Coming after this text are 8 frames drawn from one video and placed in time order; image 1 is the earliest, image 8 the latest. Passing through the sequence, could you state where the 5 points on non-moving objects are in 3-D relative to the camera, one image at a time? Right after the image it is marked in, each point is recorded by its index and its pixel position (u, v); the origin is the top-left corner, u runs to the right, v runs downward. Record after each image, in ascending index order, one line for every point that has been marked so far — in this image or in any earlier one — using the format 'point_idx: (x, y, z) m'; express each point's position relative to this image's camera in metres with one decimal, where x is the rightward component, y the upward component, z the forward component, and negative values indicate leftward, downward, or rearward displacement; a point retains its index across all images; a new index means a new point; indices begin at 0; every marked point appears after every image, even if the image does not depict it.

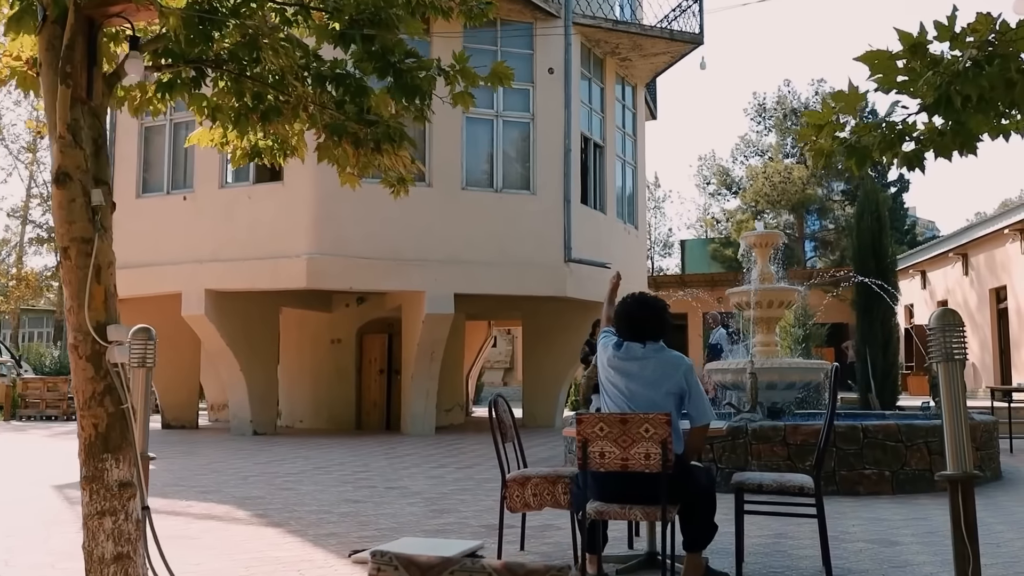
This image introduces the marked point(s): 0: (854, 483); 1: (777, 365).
0: (+2.6, -1.5, +7.3) m
1: (+2.5, -0.7, +9.2) m
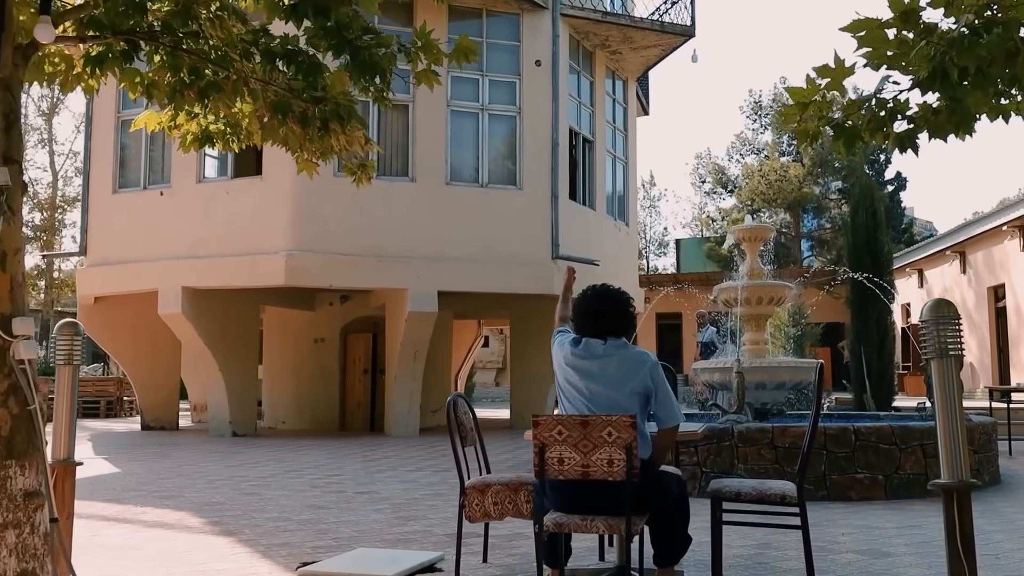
0: (+2.4, -1.5, +6.9) m
1: (+2.3, -0.7, +8.8) m
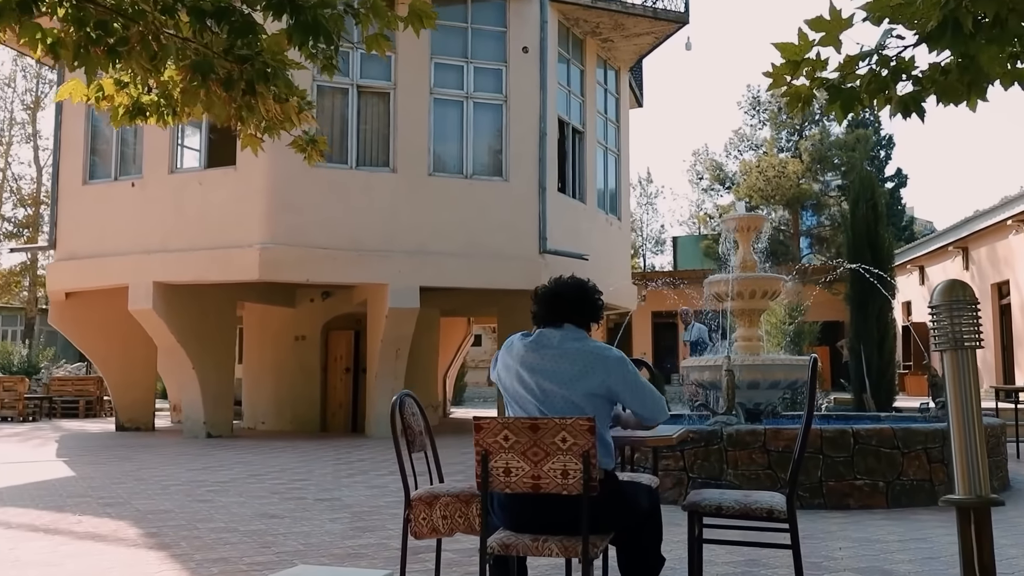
0: (+2.2, -1.4, +6.4) m
1: (+2.1, -0.6, +8.3) m
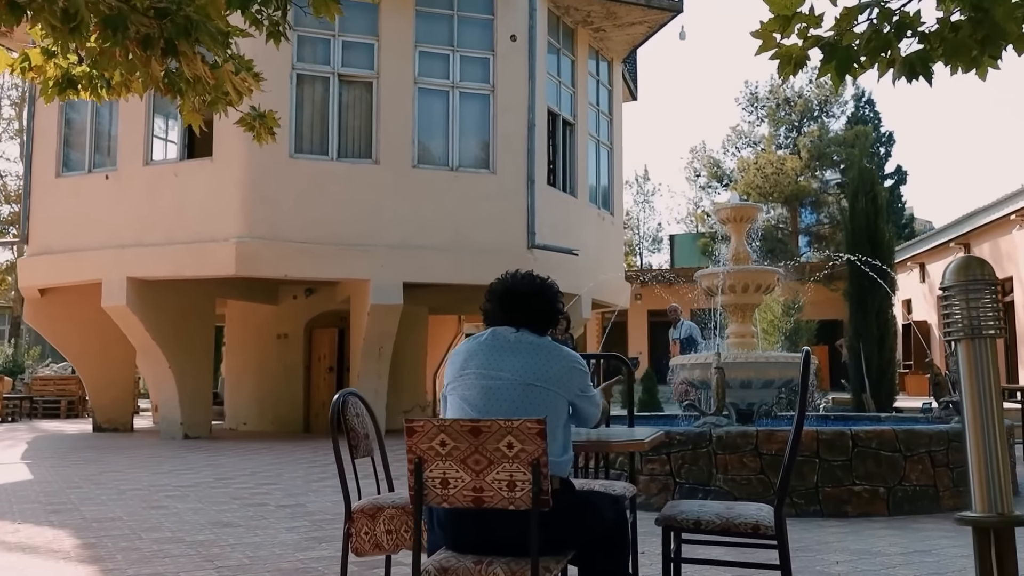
0: (+2.1, -1.3, +5.9) m
1: (+2.0, -0.6, +7.9) m
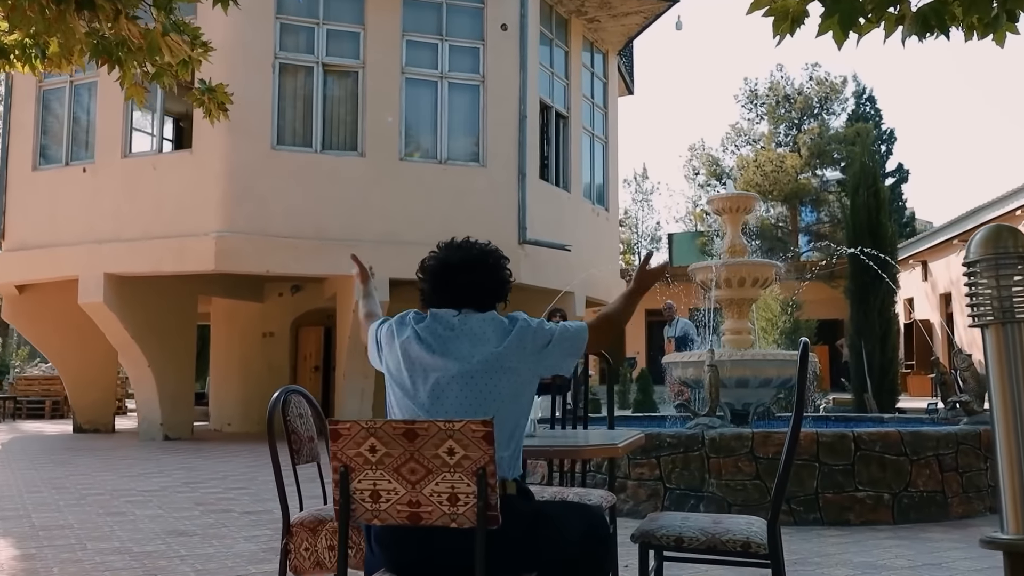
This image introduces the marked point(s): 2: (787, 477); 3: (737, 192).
0: (+1.9, -1.3, +5.5) m
1: (+1.9, -0.5, +7.5) m
2: (+0.8, -0.6, +2.9) m
3: (+2.0, +0.9, +8.6) m
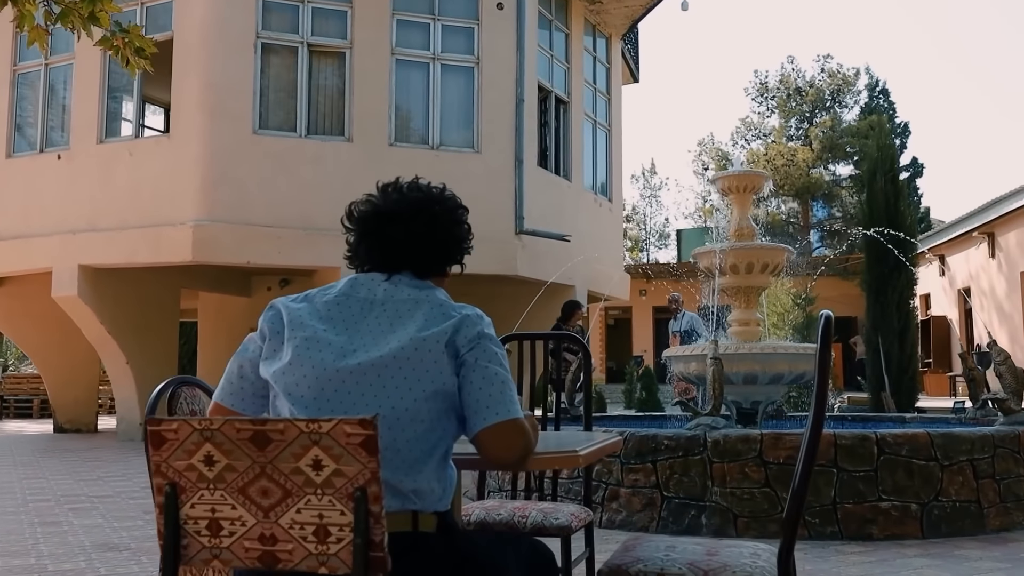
0: (+1.8, -1.2, +4.9) m
1: (+1.7, -0.5, +6.8) m
2: (+0.7, -0.5, +2.2) m
3: (+1.9, +1.0, +7.9) m
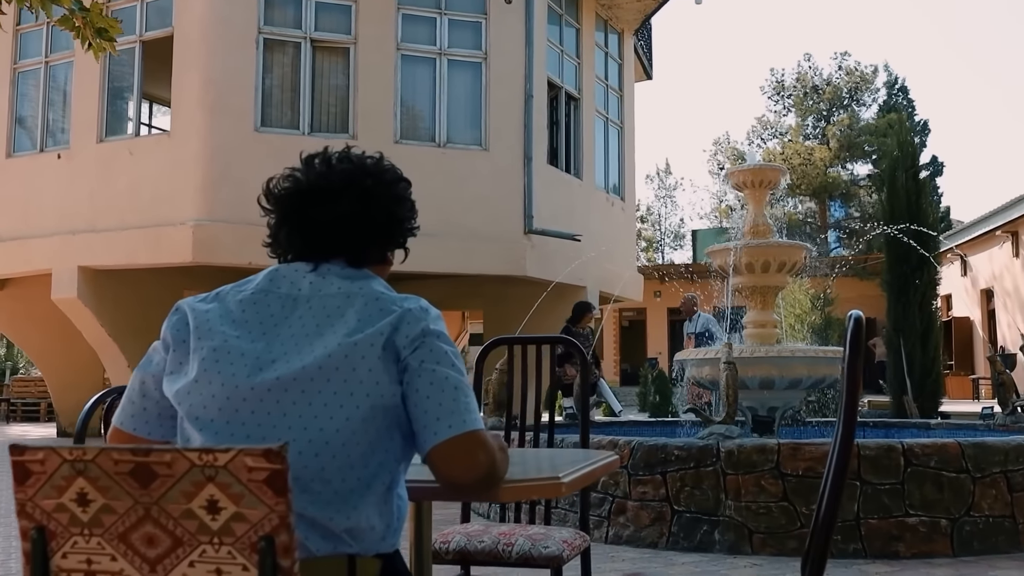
0: (+1.8, -1.2, +4.5) m
1: (+1.8, -0.5, +6.5) m
2: (+0.6, -0.5, +1.9) m
3: (+2.0, +1.0, +7.5) m
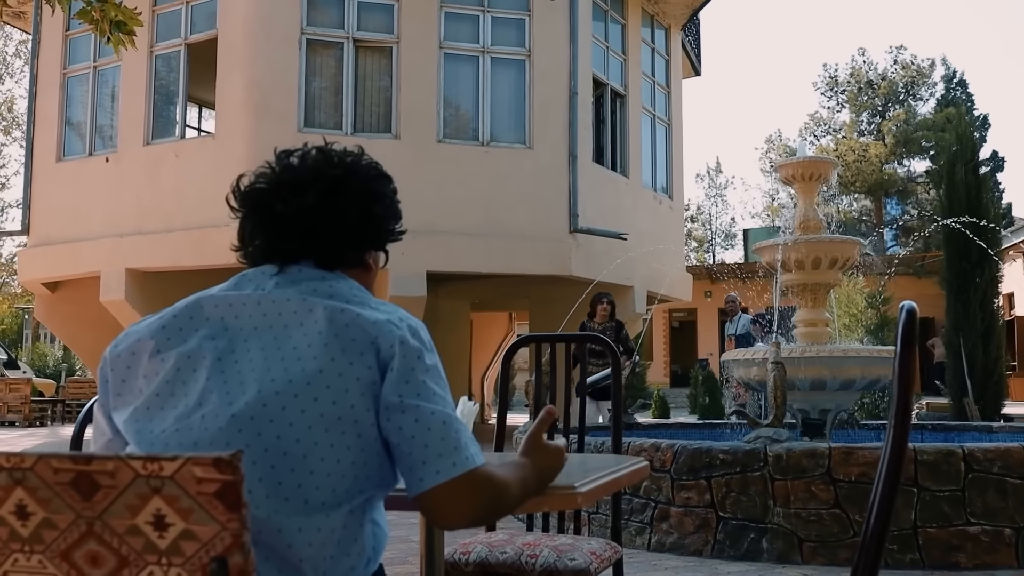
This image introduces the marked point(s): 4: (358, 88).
0: (+2.0, -1.2, +4.3) m
1: (+2.0, -0.4, +6.2) m
2: (+0.7, -0.5, +1.7) m
3: (+2.3, +1.0, +7.3) m
4: (-1.8, +2.3, +11.0) m
